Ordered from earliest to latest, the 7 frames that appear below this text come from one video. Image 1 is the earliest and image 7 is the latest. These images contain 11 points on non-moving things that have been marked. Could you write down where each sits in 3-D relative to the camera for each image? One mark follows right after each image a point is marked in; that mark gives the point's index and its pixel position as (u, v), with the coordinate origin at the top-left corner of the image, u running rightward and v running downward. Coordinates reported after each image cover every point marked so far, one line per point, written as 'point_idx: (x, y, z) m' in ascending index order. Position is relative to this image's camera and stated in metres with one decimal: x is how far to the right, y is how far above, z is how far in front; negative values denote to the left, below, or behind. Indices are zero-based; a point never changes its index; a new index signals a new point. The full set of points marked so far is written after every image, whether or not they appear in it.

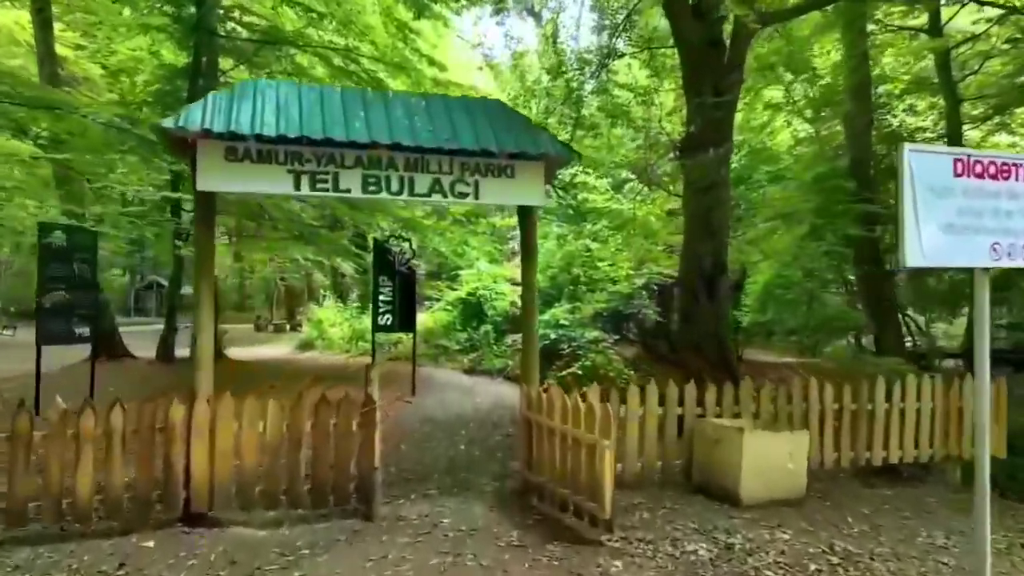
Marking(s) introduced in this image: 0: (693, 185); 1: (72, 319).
0: (+1.8, +1.0, +7.4) m
1: (-4.8, -0.3, +8.0) m
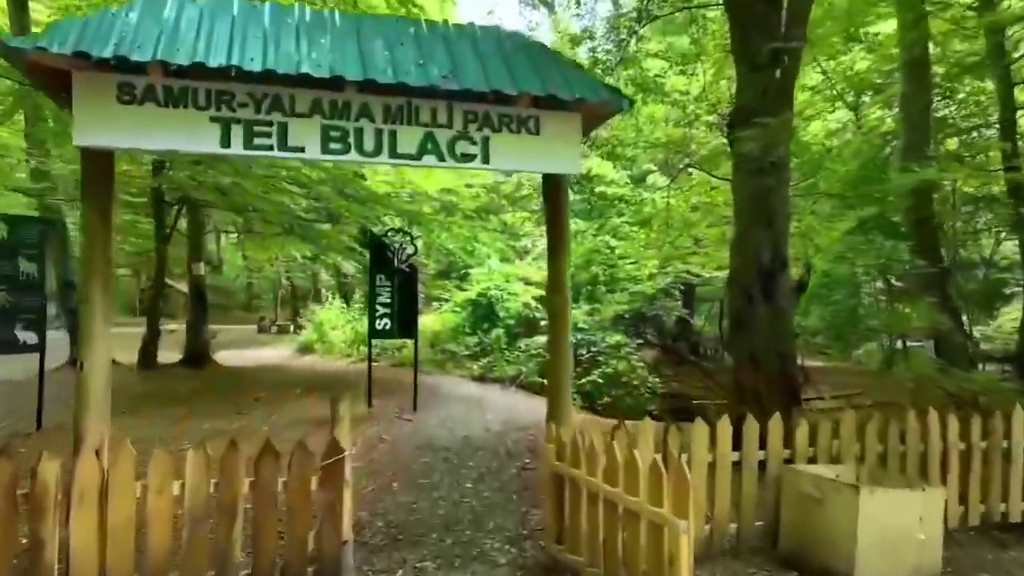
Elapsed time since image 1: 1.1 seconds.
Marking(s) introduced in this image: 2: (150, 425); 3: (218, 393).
0: (+1.9, +1.0, +6.2) m
1: (-4.6, -0.3, +6.8) m
2: (-3.6, -1.4, +7.5) m
3: (-3.9, -1.4, +9.8) m
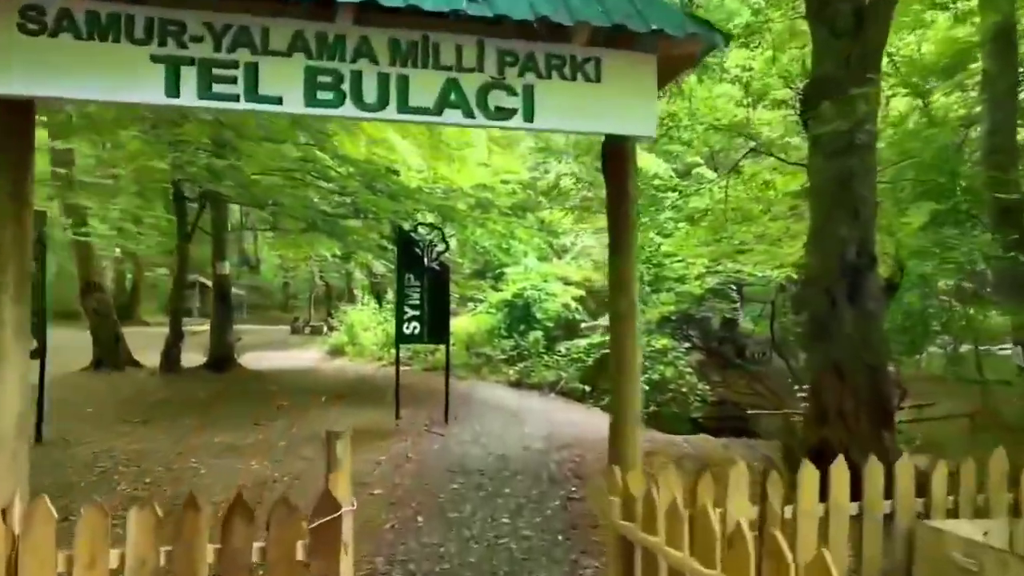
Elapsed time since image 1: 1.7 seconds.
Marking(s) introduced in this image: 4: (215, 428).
0: (+2.2, +1.0, +5.3) m
1: (-4.3, -0.3, +6.3) m
2: (-3.2, -1.4, +6.9) m
3: (-3.4, -1.4, +9.2) m
4: (-2.9, -1.4, +7.3) m
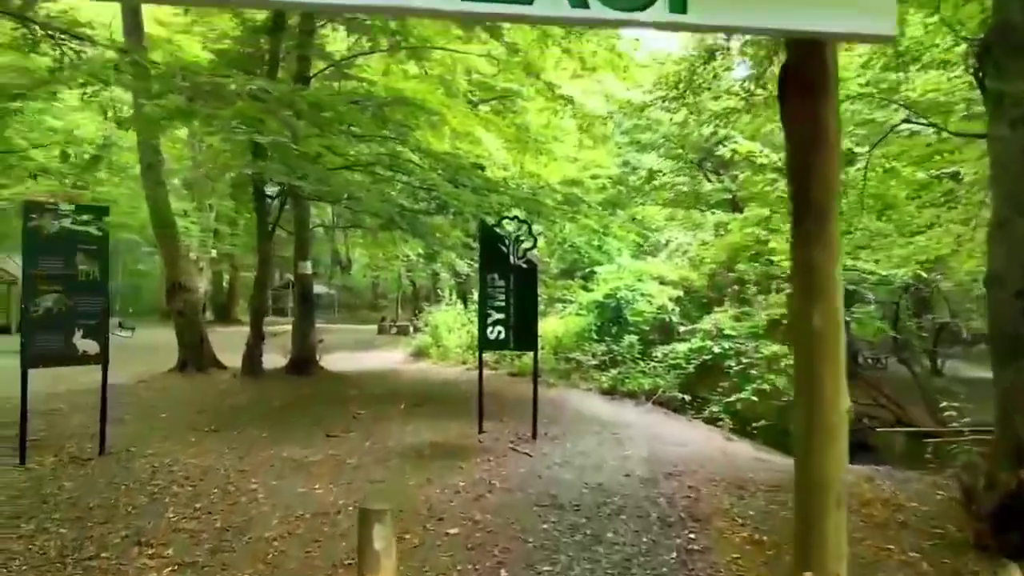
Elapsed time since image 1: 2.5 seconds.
0: (+2.8, +1.0, +4.2) m
1: (-3.5, -0.3, +5.9) m
2: (-2.4, -1.4, +6.4) m
3: (-2.3, -1.4, +8.7) m
4: (-2.1, -1.4, +6.7) m
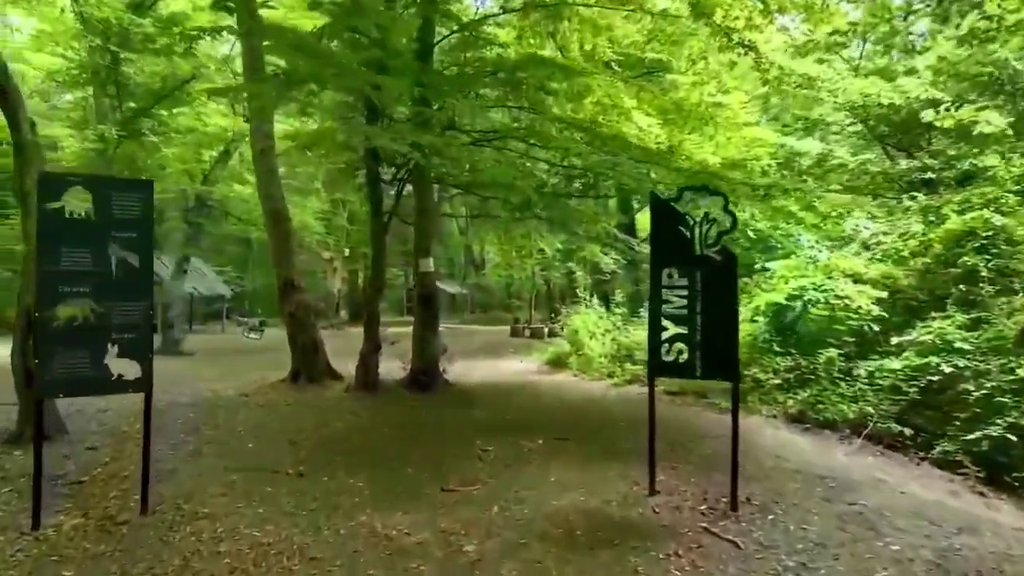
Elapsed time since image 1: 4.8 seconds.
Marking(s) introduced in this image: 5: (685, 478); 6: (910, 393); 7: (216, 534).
0: (+3.5, +1.0, +1.6) m
1: (-2.4, -0.4, +4.4) m
2: (-1.3, -1.4, +4.7) m
3: (-0.7, -1.4, +6.9) m
4: (-0.8, -1.4, +4.9) m
5: (+1.3, -1.4, +5.6) m
6: (+4.9, -1.3, +9.1) m
7: (-1.7, -1.4, +4.2) m
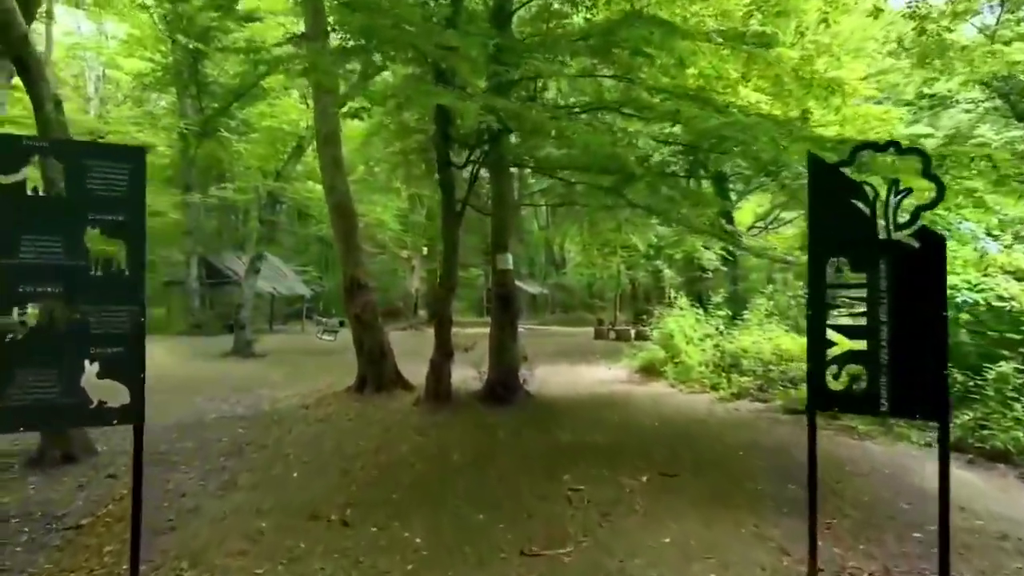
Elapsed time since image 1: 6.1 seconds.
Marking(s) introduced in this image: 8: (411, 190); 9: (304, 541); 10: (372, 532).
0: (+3.6, +1.0, -0.1) m
1: (-2.0, -0.4, +3.3) m
2: (-0.8, -1.4, +3.5) m
3: (0.0, -1.4, +5.7) m
4: (-0.3, -1.4, +3.7) m
5: (+1.9, -1.4, +4.1) m
6: (+5.8, -1.2, +7.2) m
7: (-1.2, -1.4, +3.1) m
8: (-2.1, +2.0, +15.3) m
9: (-1.2, -1.4, +4.1) m
10: (-0.8, -1.4, +4.2) m
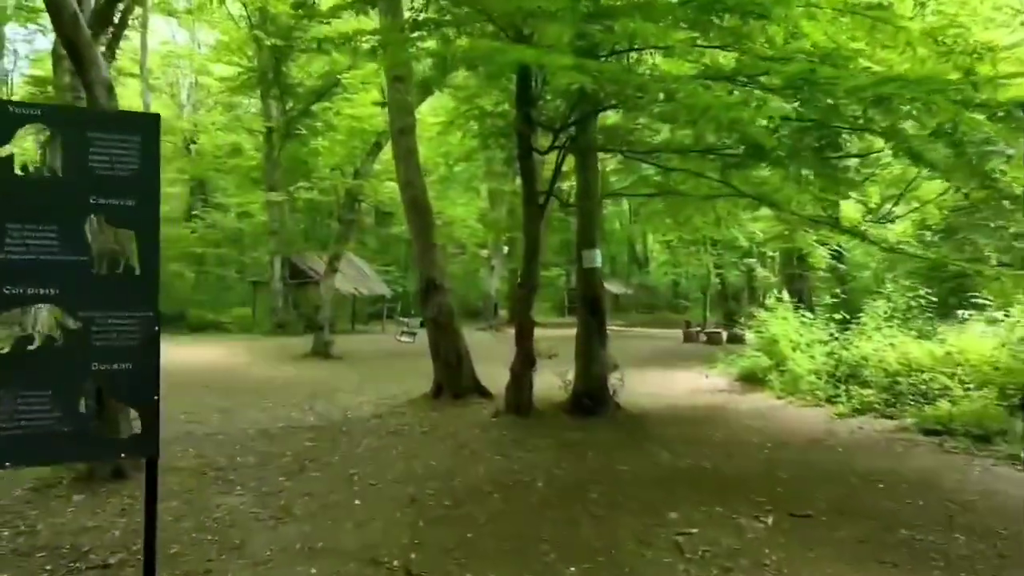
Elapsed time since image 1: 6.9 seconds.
0: (+3.6, +1.0, -1.3) m
1: (-1.6, -0.4, +2.7) m
2: (-0.4, -1.4, +2.7) m
3: (+0.6, -1.4, +4.8) m
4: (+0.1, -1.4, +2.9) m
5: (+2.4, -1.4, +3.0) m
6: (+6.6, -1.2, +5.7) m
7: (-0.9, -1.4, +2.3) m
8: (-0.4, +2.0, +14.6) m
9: (-0.7, -1.4, +3.4) m
10: (-0.4, -1.4, +3.4) m
